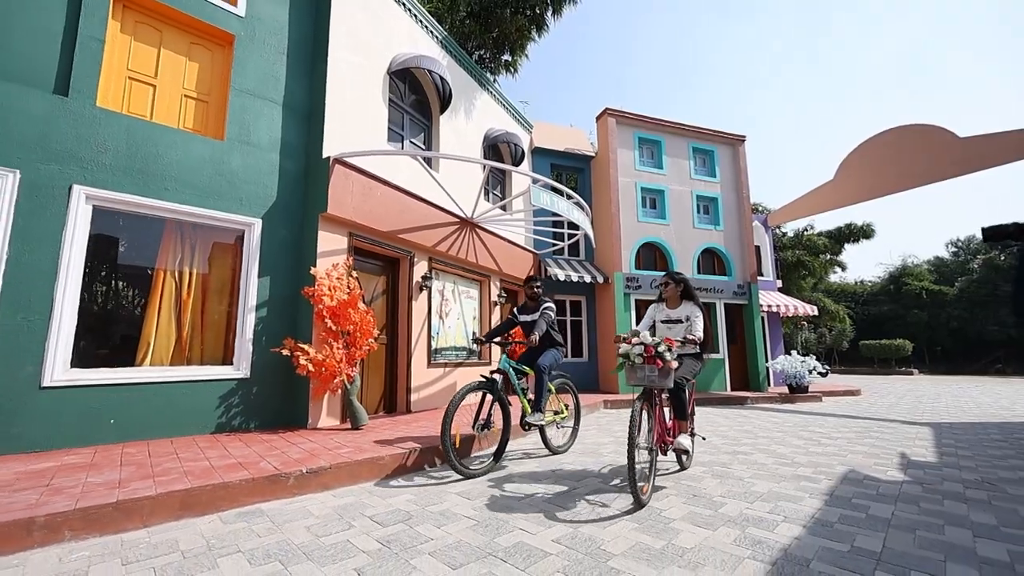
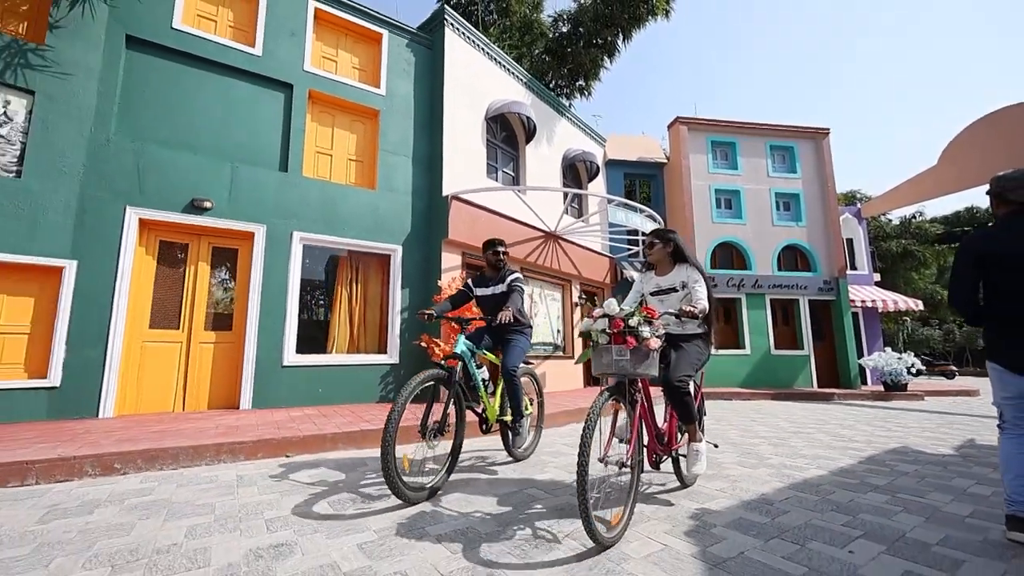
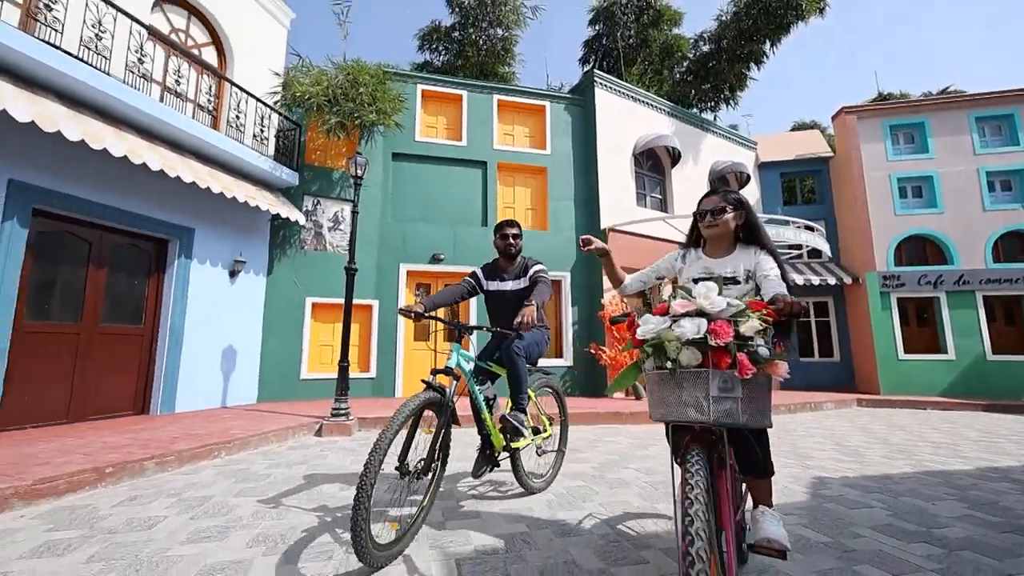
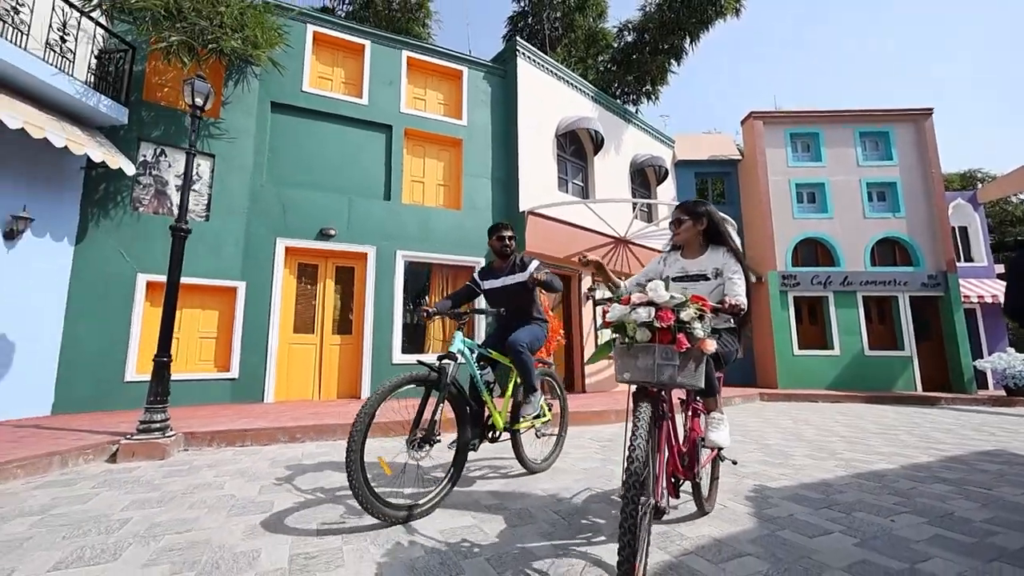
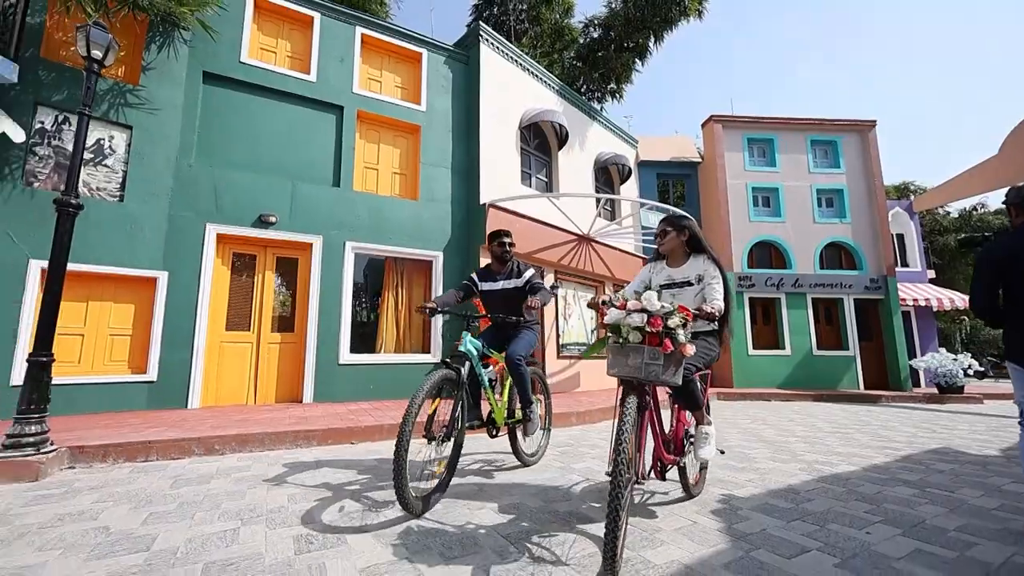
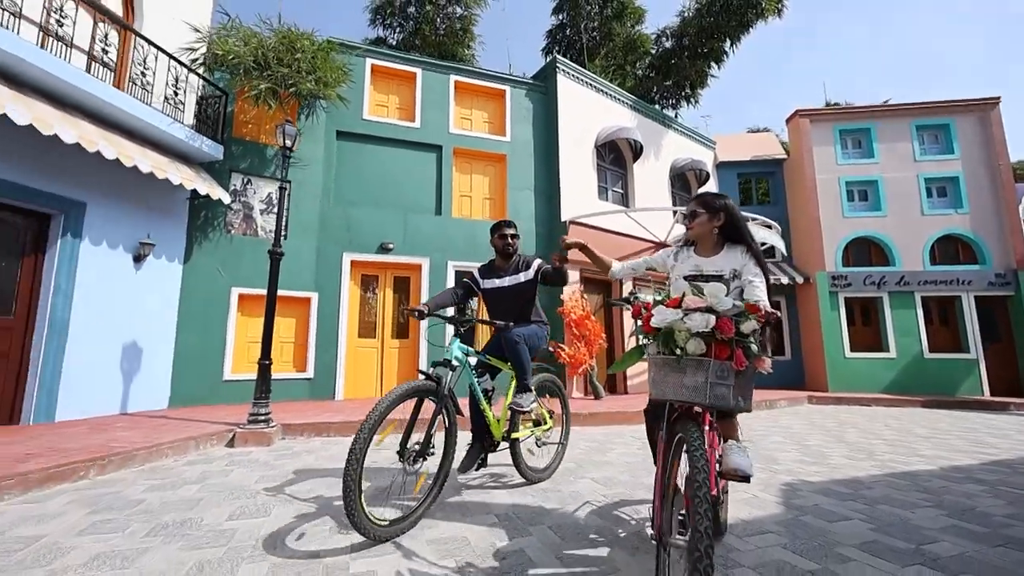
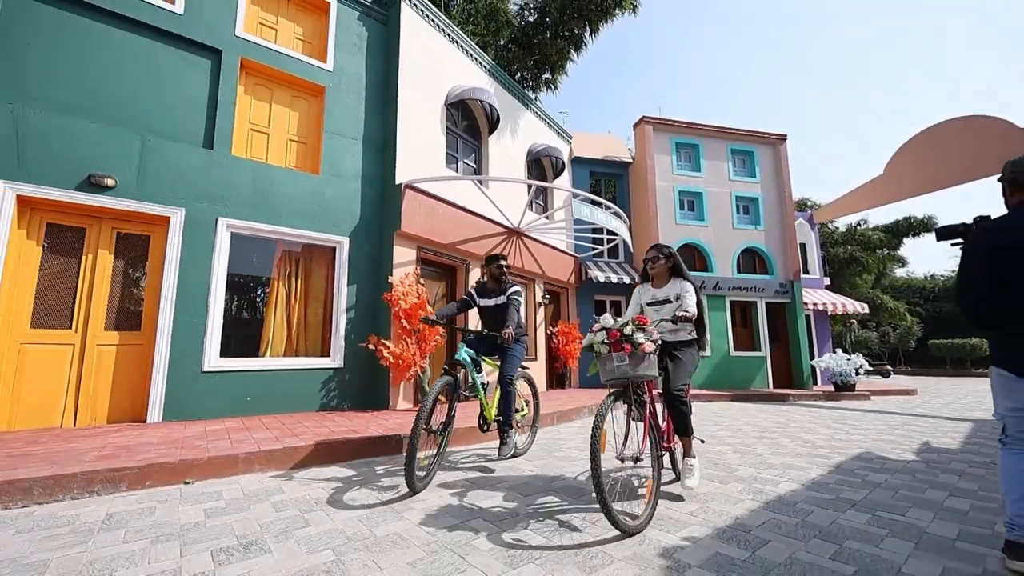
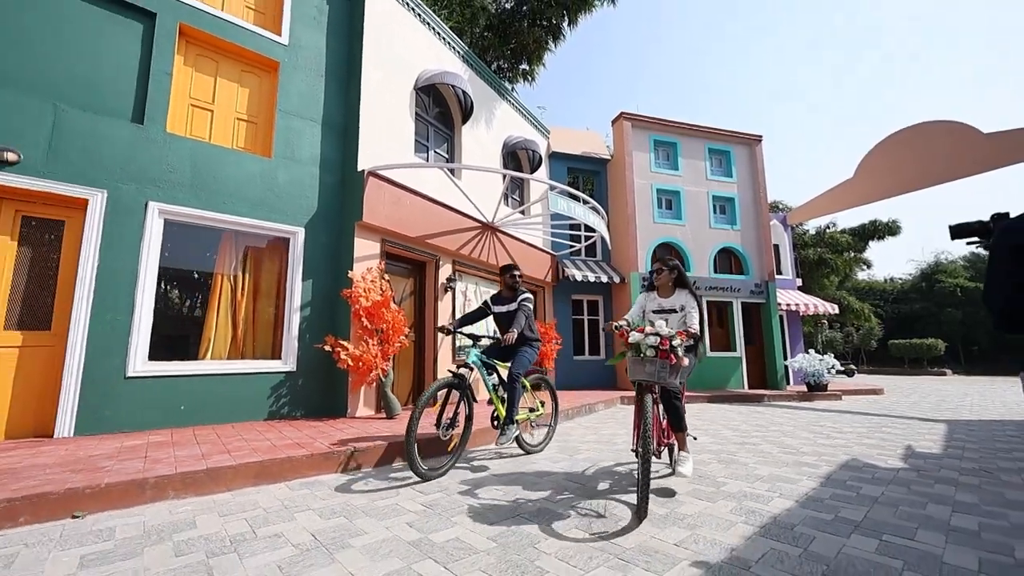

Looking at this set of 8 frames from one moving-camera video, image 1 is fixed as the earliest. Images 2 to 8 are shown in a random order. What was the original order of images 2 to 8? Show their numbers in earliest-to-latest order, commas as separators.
8, 7, 2, 5, 4, 6, 3
